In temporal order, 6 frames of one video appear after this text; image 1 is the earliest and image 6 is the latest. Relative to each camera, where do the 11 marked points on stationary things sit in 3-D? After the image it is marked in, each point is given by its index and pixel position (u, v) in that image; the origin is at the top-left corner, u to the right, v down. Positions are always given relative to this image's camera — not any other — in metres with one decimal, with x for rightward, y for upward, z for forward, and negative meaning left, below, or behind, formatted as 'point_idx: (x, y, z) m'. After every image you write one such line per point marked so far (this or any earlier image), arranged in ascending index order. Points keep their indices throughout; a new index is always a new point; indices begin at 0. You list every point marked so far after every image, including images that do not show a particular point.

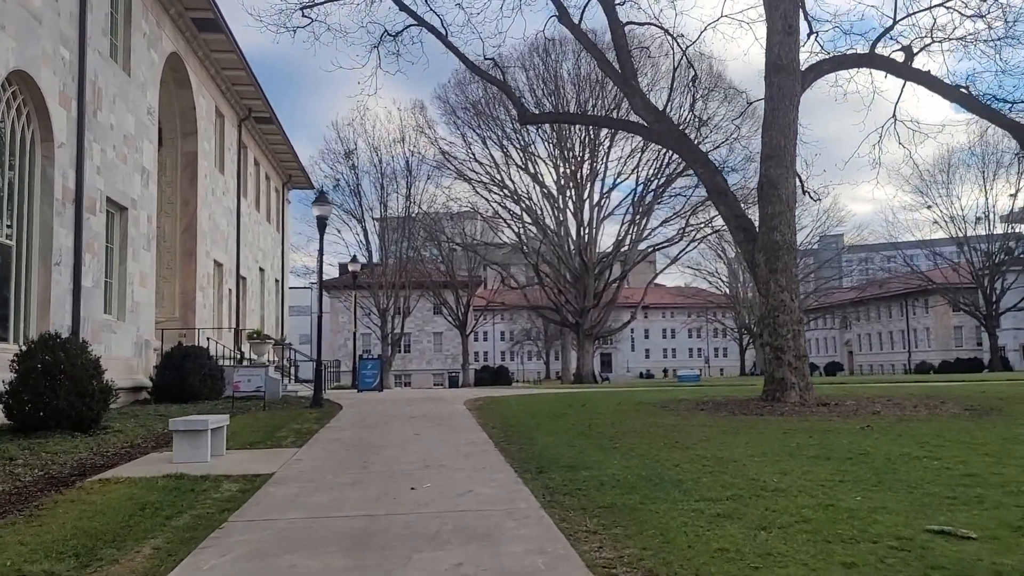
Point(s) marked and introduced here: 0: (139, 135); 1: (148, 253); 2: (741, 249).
0: (-8.4, +3.5, +18.9) m
1: (-8.4, +0.8, +19.4) m
2: (+4.4, +0.7, +15.9) m
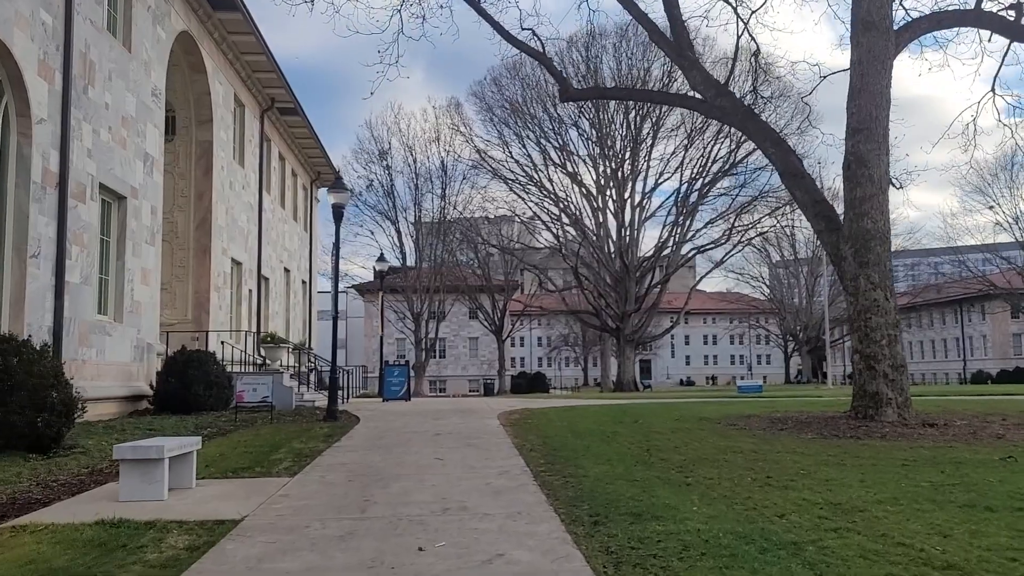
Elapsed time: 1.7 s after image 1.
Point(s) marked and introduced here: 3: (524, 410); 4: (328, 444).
0: (-7.6, +3.5, +17.2) m
1: (-7.6, +0.8, +17.6) m
2: (+5.0, +0.8, +13.6) m
3: (+0.2, -2.4, +16.2) m
4: (-2.5, -2.1, +11.3) m
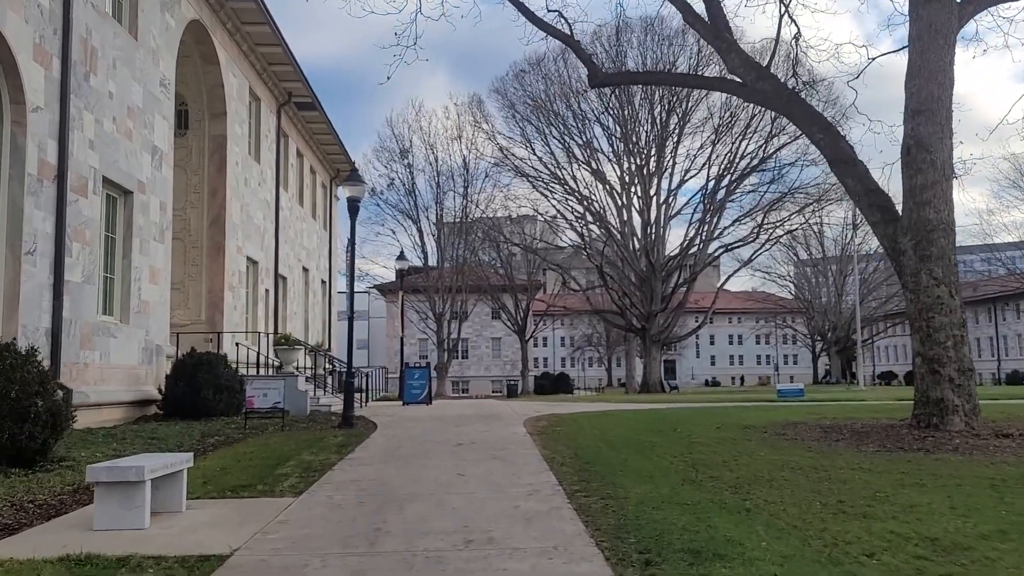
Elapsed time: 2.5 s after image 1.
0: (-7.1, +3.5, +16.4) m
1: (-7.1, +0.9, +16.9) m
2: (+5.5, +0.8, +12.5) m
3: (+0.7, -2.3, +15.2) m
4: (-2.1, -2.1, +10.4) m
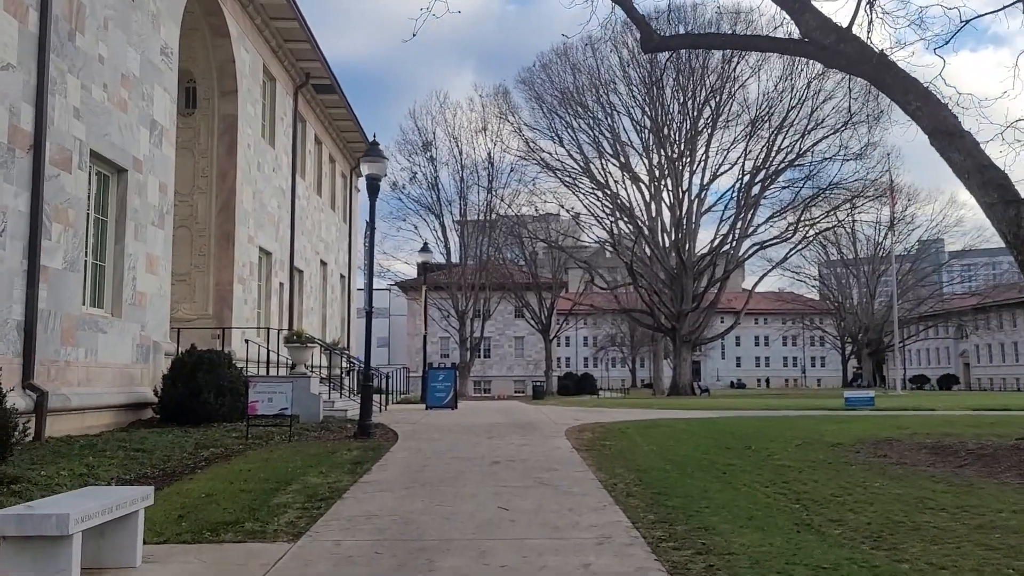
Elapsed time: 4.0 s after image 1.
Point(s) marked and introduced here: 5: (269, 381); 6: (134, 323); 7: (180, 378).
0: (-6.4, +3.7, +14.7) m
1: (-6.4, +1.0, +15.2) m
2: (+6.0, +0.9, +10.5) m
3: (+1.3, -2.2, +13.3) m
4: (-1.6, -2.0, +8.6) m
5: (-3.6, -1.4, +12.4) m
6: (-6.4, -0.6, +14.2) m
7: (-5.6, -1.5, +14.1) m
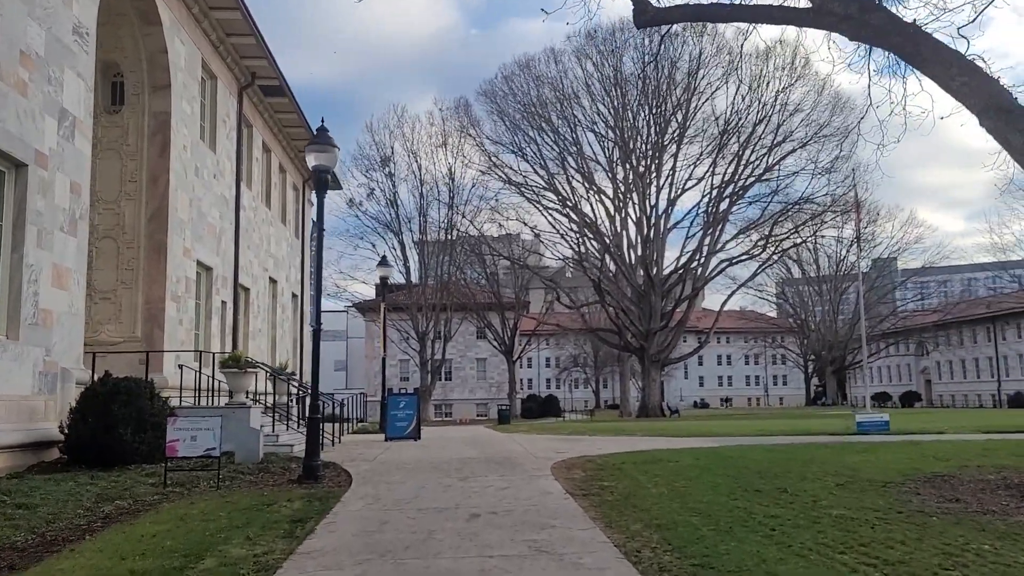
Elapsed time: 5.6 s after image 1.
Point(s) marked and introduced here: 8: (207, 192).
0: (-6.8, +3.4, +12.6) m
1: (-6.8, +0.8, +13.0) m
2: (+5.8, +0.9, +8.9) m
3: (+1.0, -2.4, +11.4) m
4: (-1.7, -2.0, +6.6) m
5: (-3.9, -1.6, +10.3) m
6: (-6.8, -0.8, +11.9) m
7: (-5.9, -1.7, +11.8) m
8: (-7.3, +2.3, +20.0) m
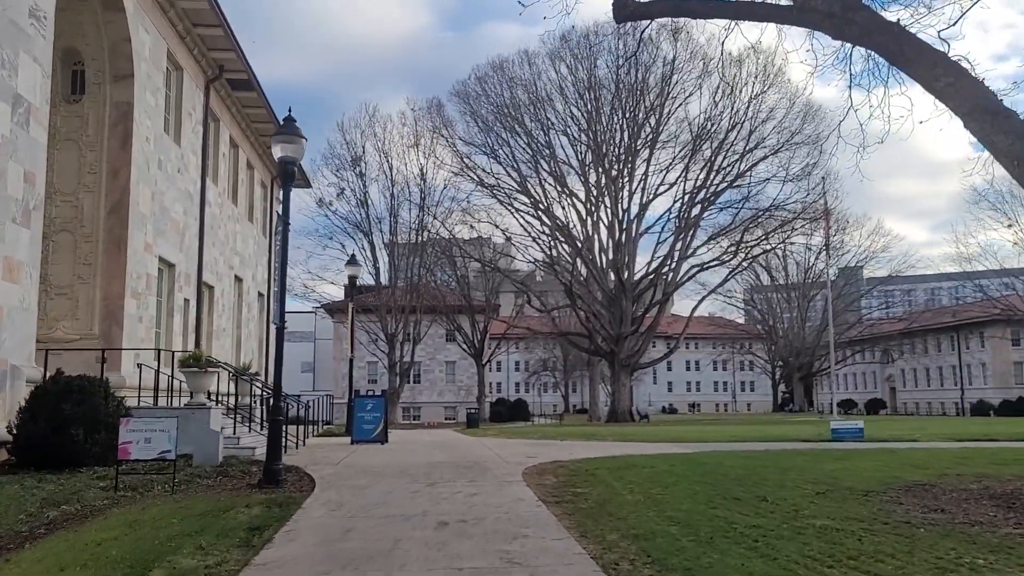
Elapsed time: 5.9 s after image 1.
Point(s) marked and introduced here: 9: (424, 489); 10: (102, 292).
0: (-7.2, +3.5, +12.0) m
1: (-7.2, +0.9, +12.4) m
2: (+5.5, +0.8, +8.8) m
3: (+0.6, -2.4, +11.1) m
4: (-1.9, -2.0, +6.2) m
5: (-4.2, -1.5, +9.8) m
6: (-7.2, -0.7, +11.3) m
7: (-6.3, -1.6, +11.2) m
8: (-7.9, +2.4, +19.4) m
9: (-1.0, -2.3, +9.7) m
10: (-8.0, -0.1, +16.2) m
